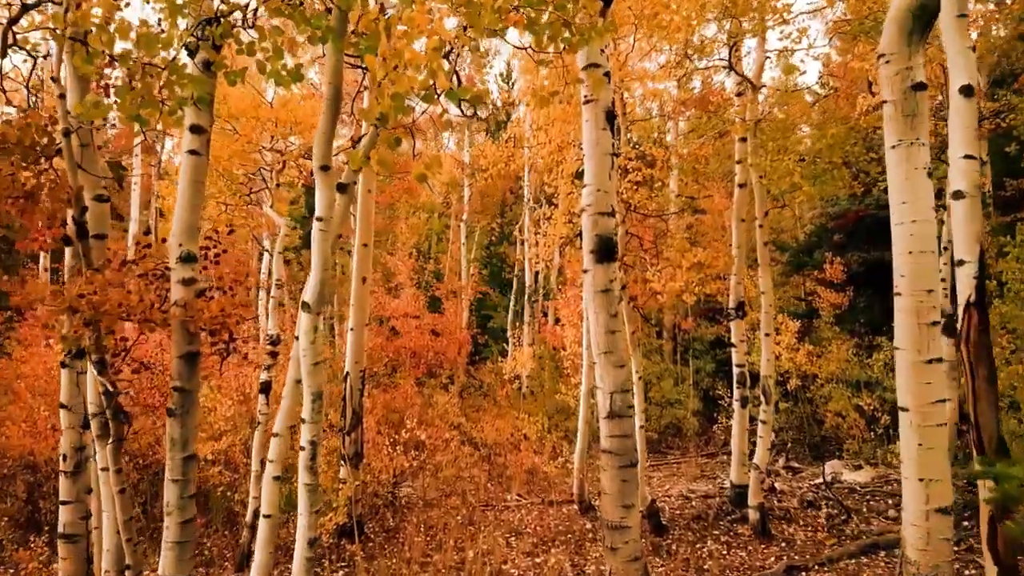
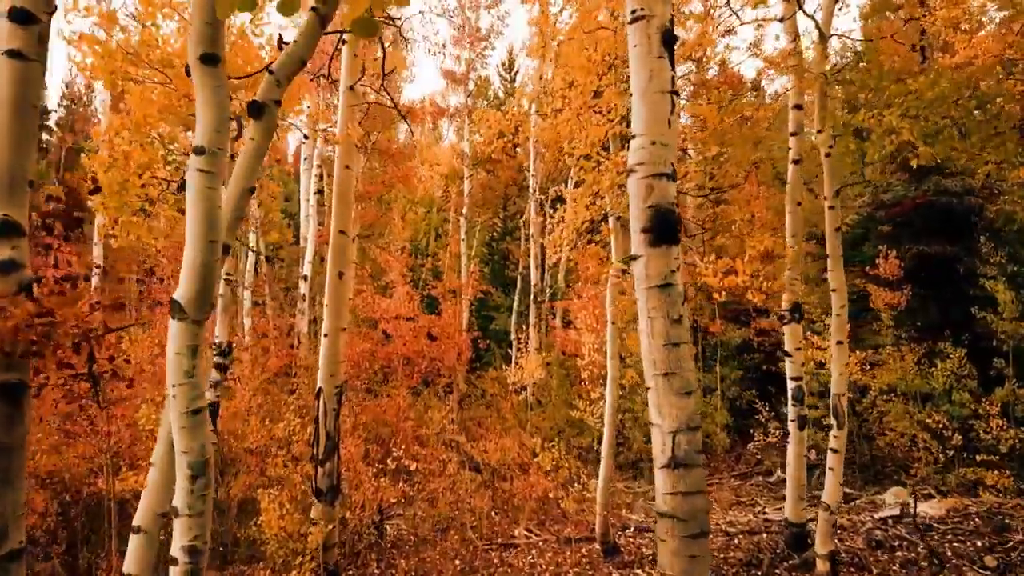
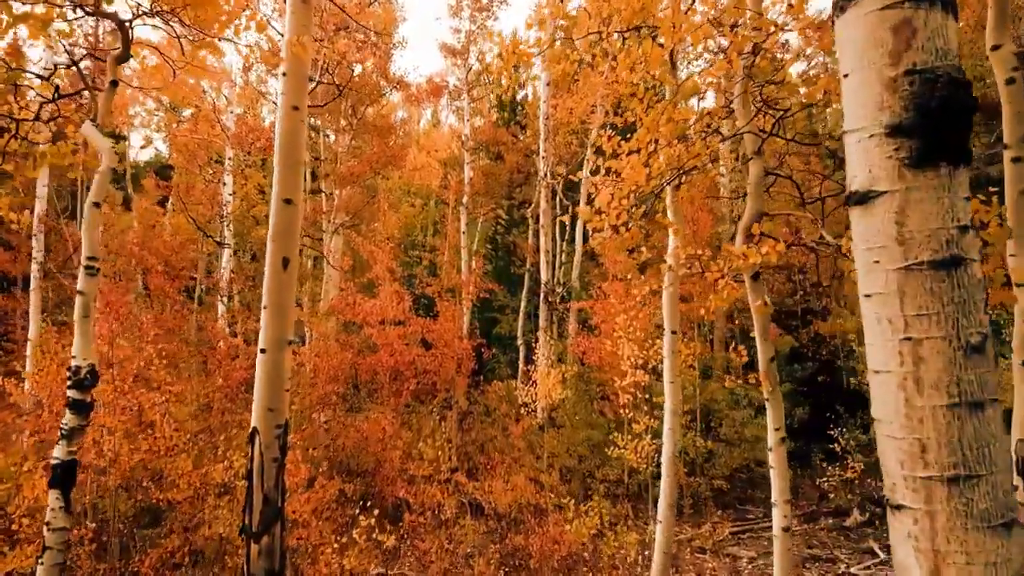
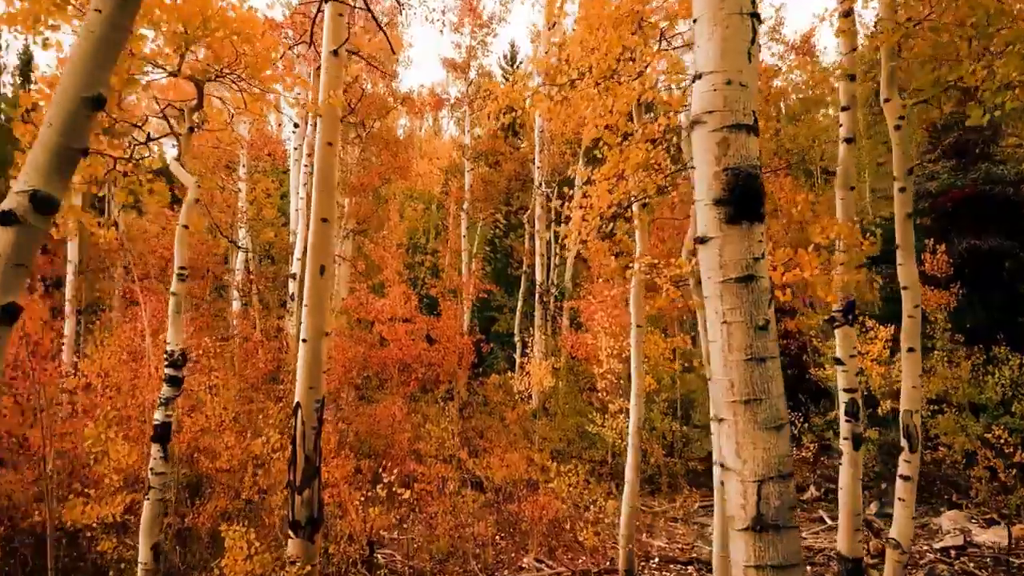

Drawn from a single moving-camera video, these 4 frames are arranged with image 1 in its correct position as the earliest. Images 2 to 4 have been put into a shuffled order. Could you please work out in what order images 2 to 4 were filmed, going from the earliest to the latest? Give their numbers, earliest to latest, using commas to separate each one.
2, 4, 3
